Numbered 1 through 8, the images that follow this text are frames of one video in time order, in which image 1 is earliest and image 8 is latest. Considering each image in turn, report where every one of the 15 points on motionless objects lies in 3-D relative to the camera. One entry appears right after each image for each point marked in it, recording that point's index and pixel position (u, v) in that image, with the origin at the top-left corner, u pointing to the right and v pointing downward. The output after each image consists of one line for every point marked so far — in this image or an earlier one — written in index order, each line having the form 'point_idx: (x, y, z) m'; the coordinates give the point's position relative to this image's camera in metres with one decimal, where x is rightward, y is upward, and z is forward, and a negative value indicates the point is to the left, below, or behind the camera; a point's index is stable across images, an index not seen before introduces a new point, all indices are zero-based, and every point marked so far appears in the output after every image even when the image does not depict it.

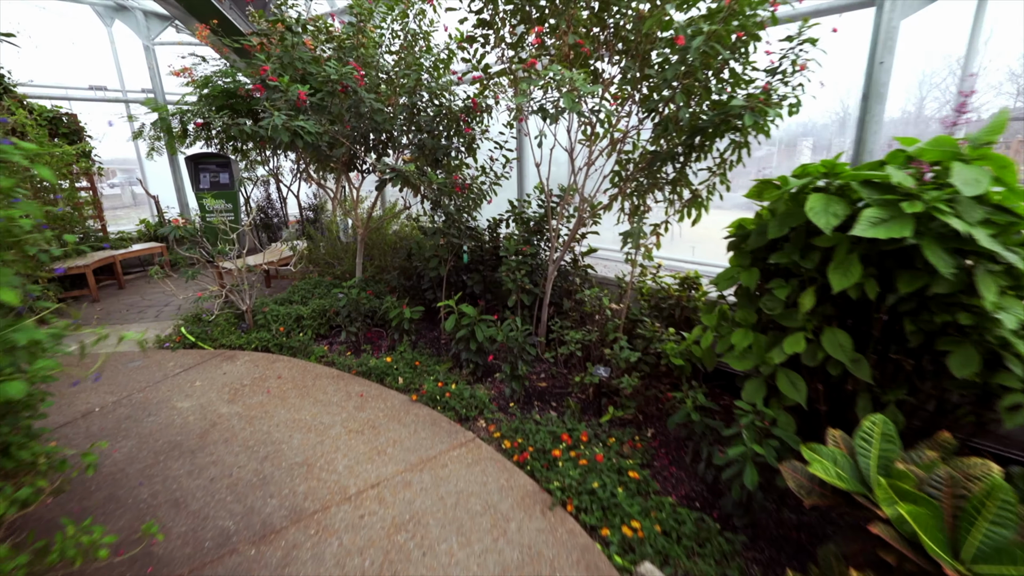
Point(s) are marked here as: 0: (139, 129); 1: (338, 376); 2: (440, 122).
0: (-5.1, +2.2, +6.5) m
1: (-1.3, -0.6, +3.4) m
2: (-0.6, +1.4, +3.9) m
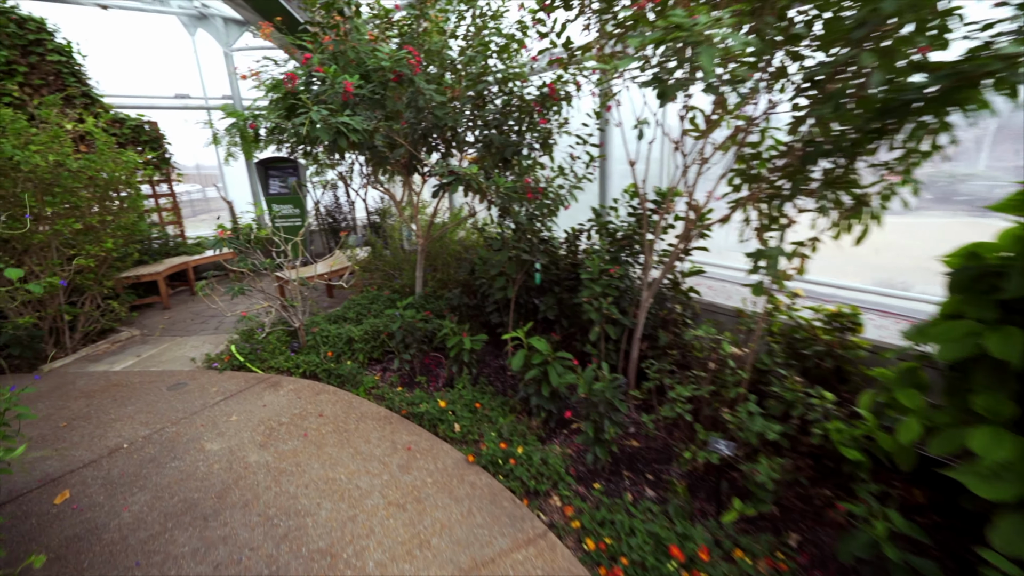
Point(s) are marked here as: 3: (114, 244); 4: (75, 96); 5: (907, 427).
0: (-4.1, +2.1, +6.5) m
1: (-0.8, -0.8, +2.9) m
2: (0.0, +1.2, +3.3) m
3: (-3.6, +0.4, +4.2) m
4: (-5.1, +2.2, +5.5) m
5: (+1.3, -0.4, +1.5) m
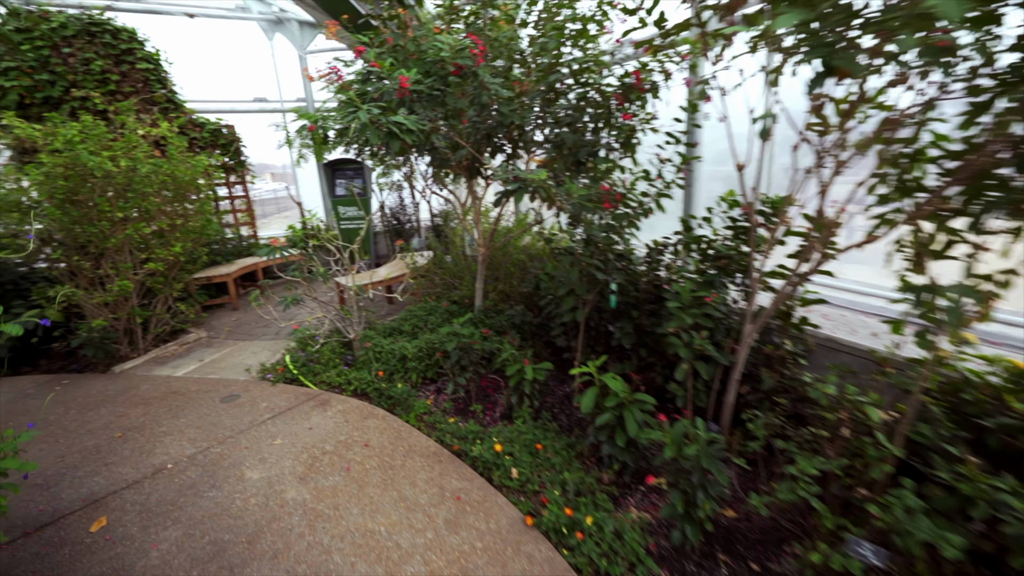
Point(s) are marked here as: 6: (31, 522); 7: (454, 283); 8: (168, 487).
0: (-3.1, +2.1, +6.5) m
1: (-0.4, -0.9, +2.5) m
2: (+0.4, +1.1, +2.9) m
3: (-3.0, +0.4, +4.2) m
4: (-4.3, +2.3, +5.7) m
5: (+1.4, -0.6, +0.9) m
6: (-2.2, -1.1, +2.2) m
7: (-0.5, 0.0, +4.4) m
8: (-1.8, -1.0, +2.4) m
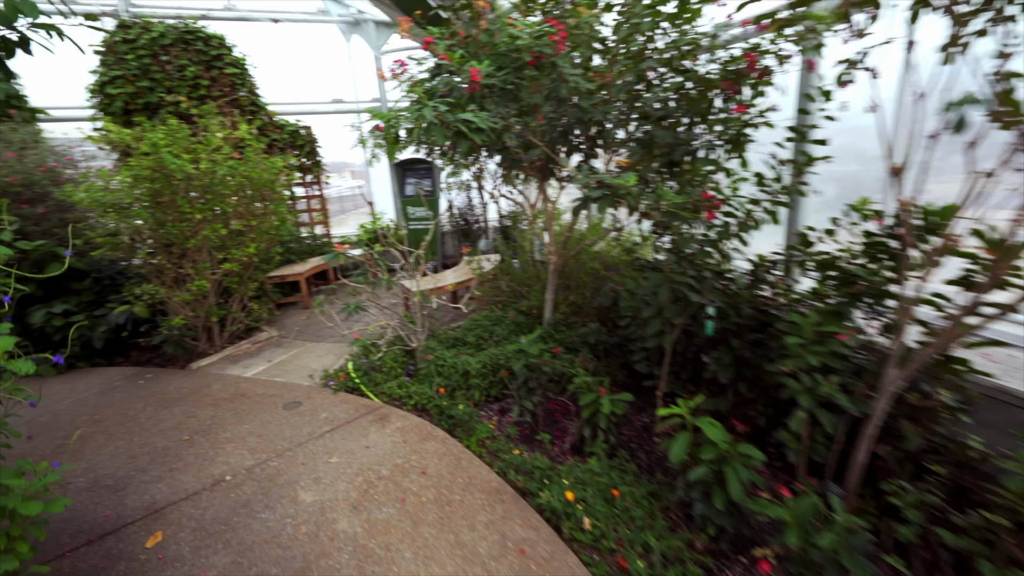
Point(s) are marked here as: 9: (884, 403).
0: (-2.1, +2.1, +6.6) m
1: (-0.1, -1.0, +2.3) m
2: (+0.9, +1.0, +2.5) m
3: (-2.3, +0.4, +4.3) m
4: (-3.3, +2.3, +5.9) m
5: (+1.5, -0.8, +0.4) m
6: (-1.9, -1.1, +2.2) m
7: (+0.1, 0.0, +4.2) m
8: (-1.4, -1.1, +2.3) m
9: (+1.4, -0.4, +1.8) m
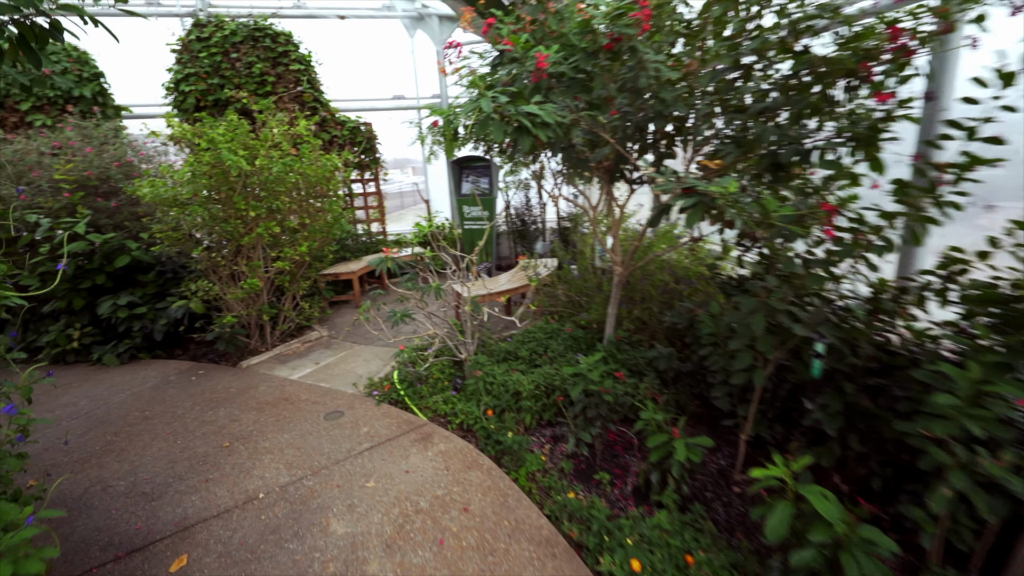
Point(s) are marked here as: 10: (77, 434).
0: (-1.3, +2.1, +6.5) m
1: (+0.1, -1.1, +2.0) m
2: (+1.2, +0.8, +2.0) m
3: (-1.8, +0.4, +4.2) m
4: (-2.6, +2.3, +5.9) m
5: (+1.6, -0.9, -0.1) m
6: (-1.7, -1.1, +2.1) m
7: (+0.6, -0.1, +3.8) m
8: (-1.2, -1.1, +2.2) m
9: (+1.6, -0.6, +1.3) m
10: (-2.8, -0.9, +3.0) m
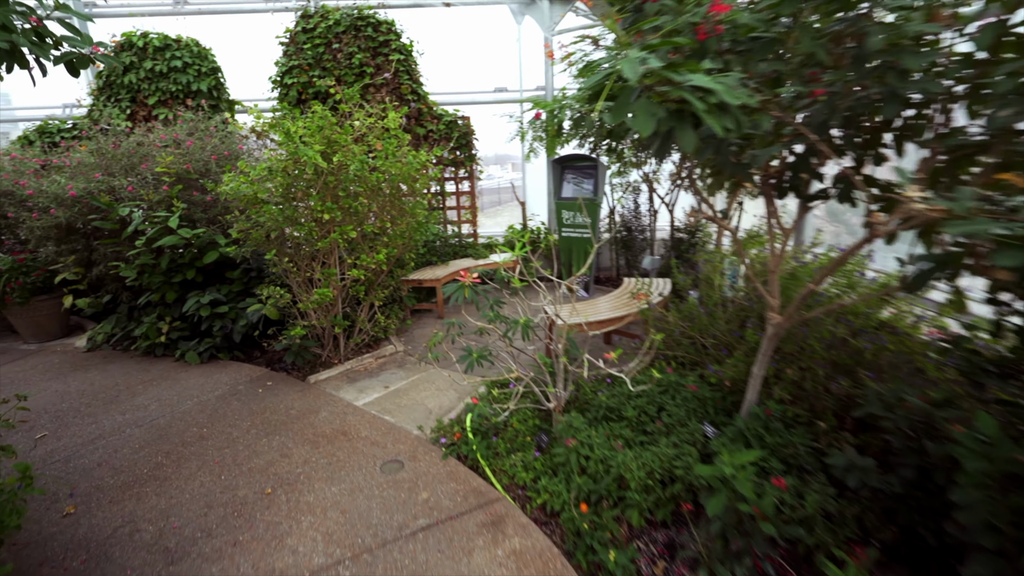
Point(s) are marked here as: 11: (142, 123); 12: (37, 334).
0: (+0.1, +2.0, +5.9) m
1: (+0.4, -1.3, +1.2) m
2: (+1.6, +0.5, +1.1) m
3: (-1.0, +0.3, +3.8) m
4: (-1.3, +2.3, +5.6) m
5: (+1.4, -1.2, -1.0) m
6: (-1.4, -1.2, +1.7) m
7: (+1.2, -0.4, +2.9) m
8: (-0.9, -1.2, +1.7) m
9: (+1.7, -0.9, +0.3) m
10: (-2.3, -1.0, +2.8) m
11: (-4.4, +2.0, +5.6) m
12: (-4.9, -0.5, +4.8) m
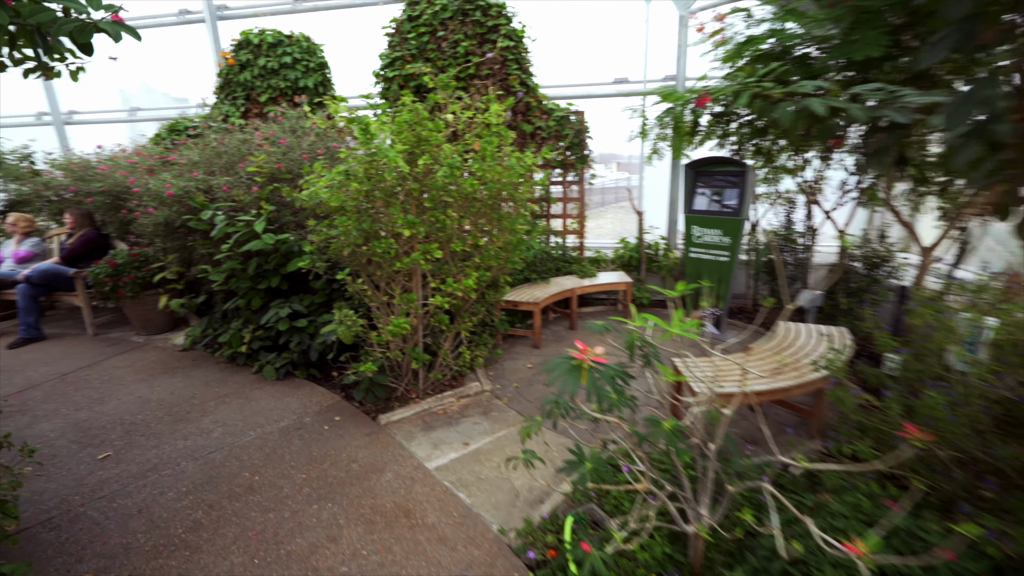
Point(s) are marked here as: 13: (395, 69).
0: (+1.4, +1.7, +4.9) m
1: (+0.5, -1.6, +0.4) m
2: (+1.8, +0.2, -0.1) m
3: (-0.2, +0.1, +3.1) m
4: (0.0, +2.1, +4.9) m
5: (+1.1, -1.6, -2.1) m
6: (-1.1, -1.4, +1.2) m
7: (+1.7, -0.7, +1.9) m
8: (-0.6, -1.4, +1.0) m
9: (+1.7, -1.3, -0.8) m
10: (-1.7, -1.1, +2.4) m
11: (-3.1, +2.0, +5.6) m
12: (-3.8, -0.4, +4.9) m
13: (-1.2, +2.3, +4.9) m
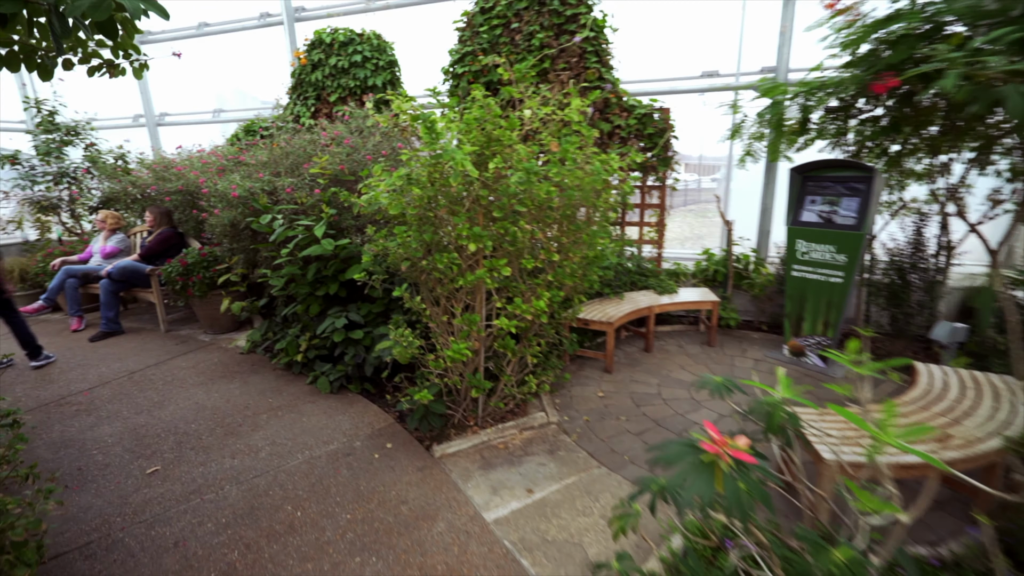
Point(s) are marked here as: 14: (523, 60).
0: (+2.1, +1.5, +4.3) m
1: (+0.6, -1.7, -0.1) m
2: (+1.8, 0.0, -0.7) m
3: (+0.2, 0.0, +2.7) m
4: (+0.8, +2.0, +4.5) m
5: (+0.8, -1.7, -2.6) m
6: (-1.0, -1.5, +0.9) m
7: (+2.0, -0.9, +1.2) m
8: (-0.5, -1.5, +0.7) m
9: (+1.6, -1.5, -1.4) m
10: (-1.4, -1.1, +2.2) m
11: (-2.2, +2.0, +5.5) m
12: (-3.2, -0.4, +4.9) m
13: (-0.5, +2.2, +4.6) m
14: (+0.1, +2.2, +4.5) m
